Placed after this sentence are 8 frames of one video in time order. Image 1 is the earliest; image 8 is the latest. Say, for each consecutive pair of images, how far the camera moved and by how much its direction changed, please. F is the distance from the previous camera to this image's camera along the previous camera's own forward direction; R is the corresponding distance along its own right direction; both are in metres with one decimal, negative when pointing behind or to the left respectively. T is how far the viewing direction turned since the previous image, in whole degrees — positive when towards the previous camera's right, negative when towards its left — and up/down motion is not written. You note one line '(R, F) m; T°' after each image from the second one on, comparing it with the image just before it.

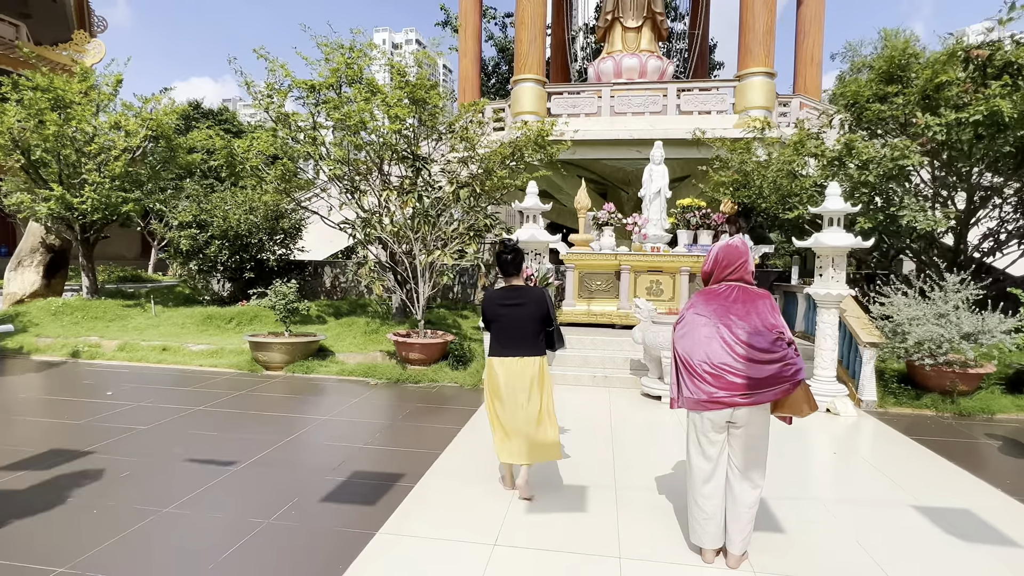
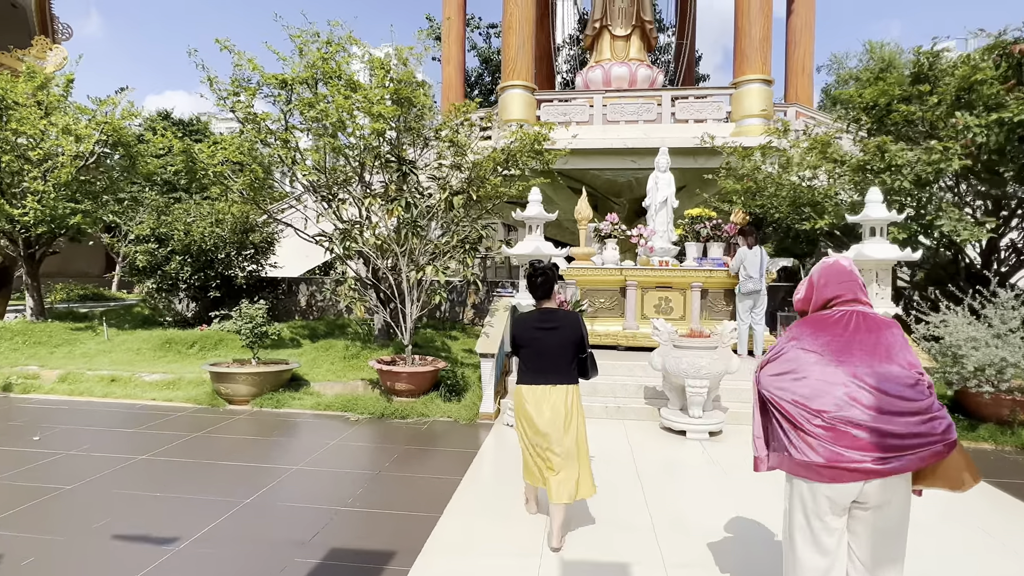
(-0.2, +0.8) m; +2°
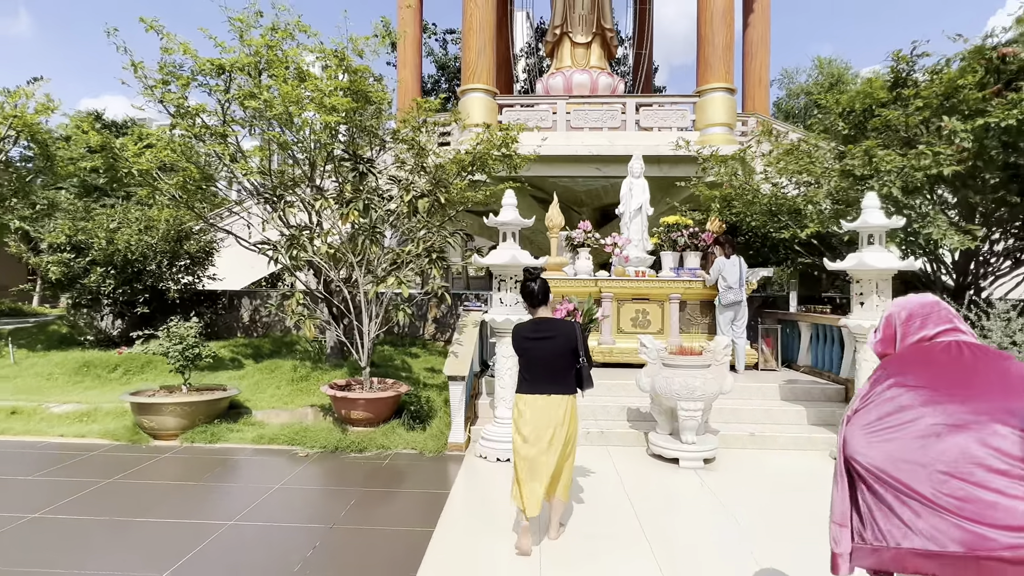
(-0.2, +0.6) m; +5°
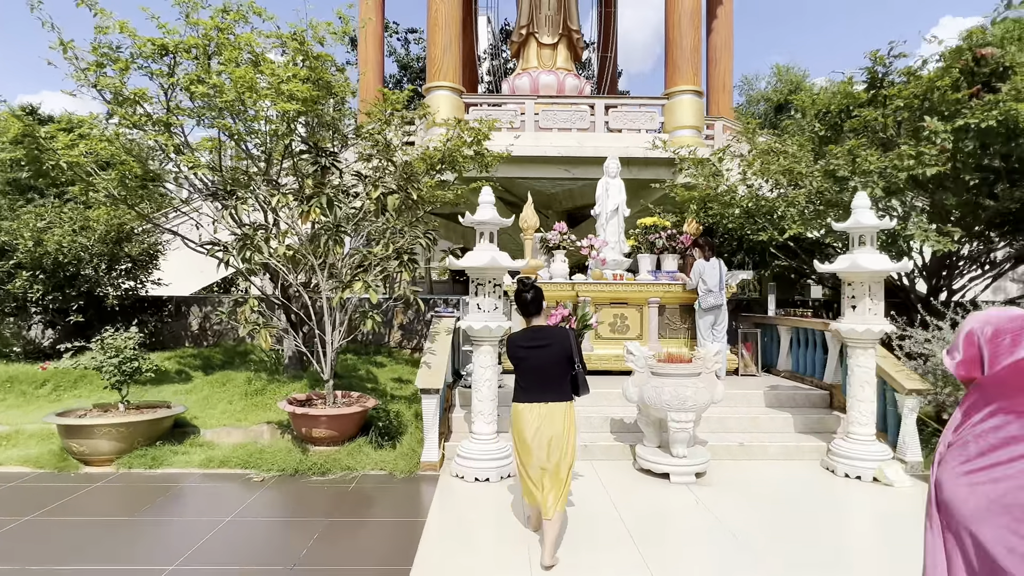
(-0.1, +0.4) m; +4°
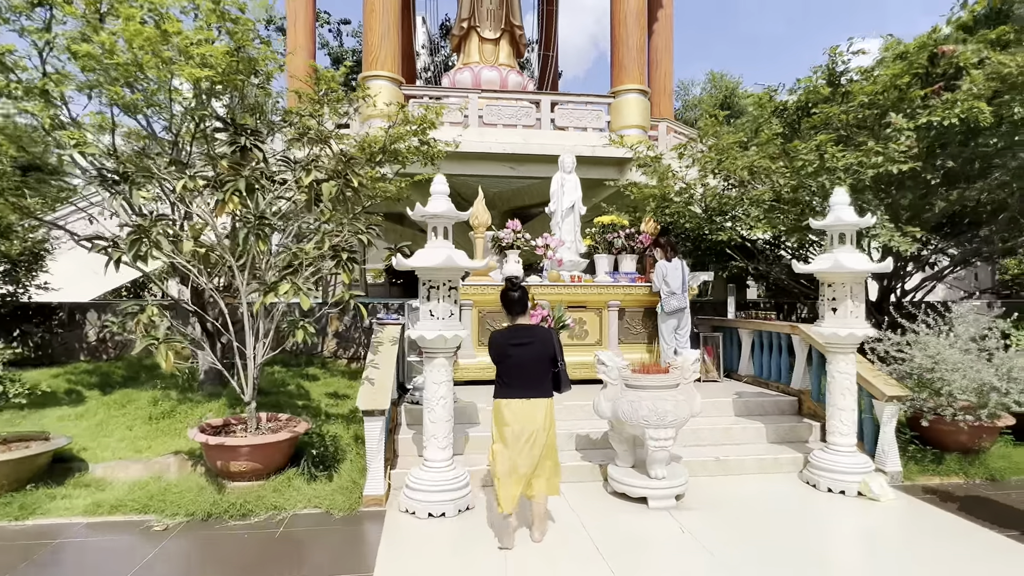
(-0.2, +0.6) m; +6°
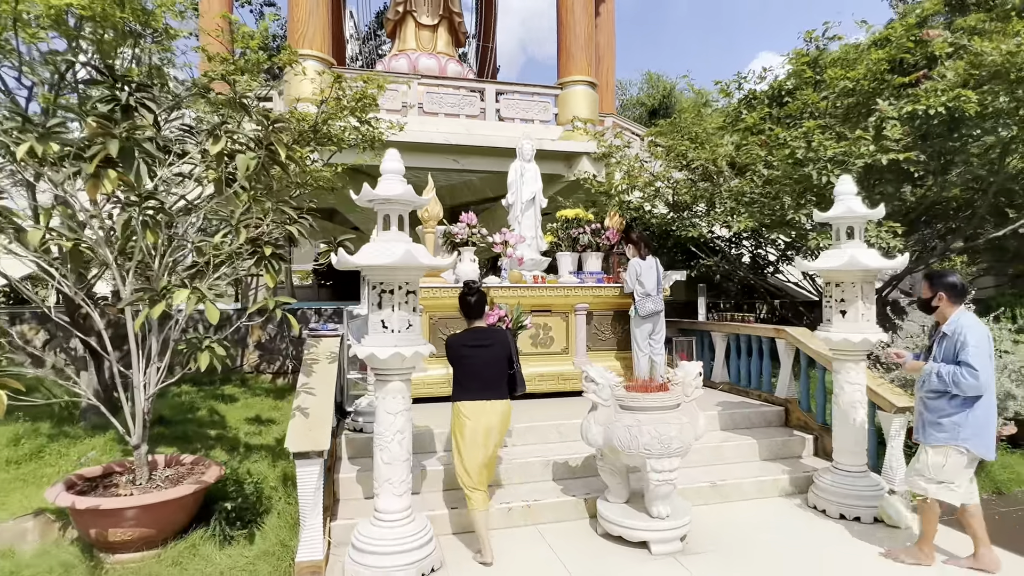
(-0.2, +0.8) m; +7°
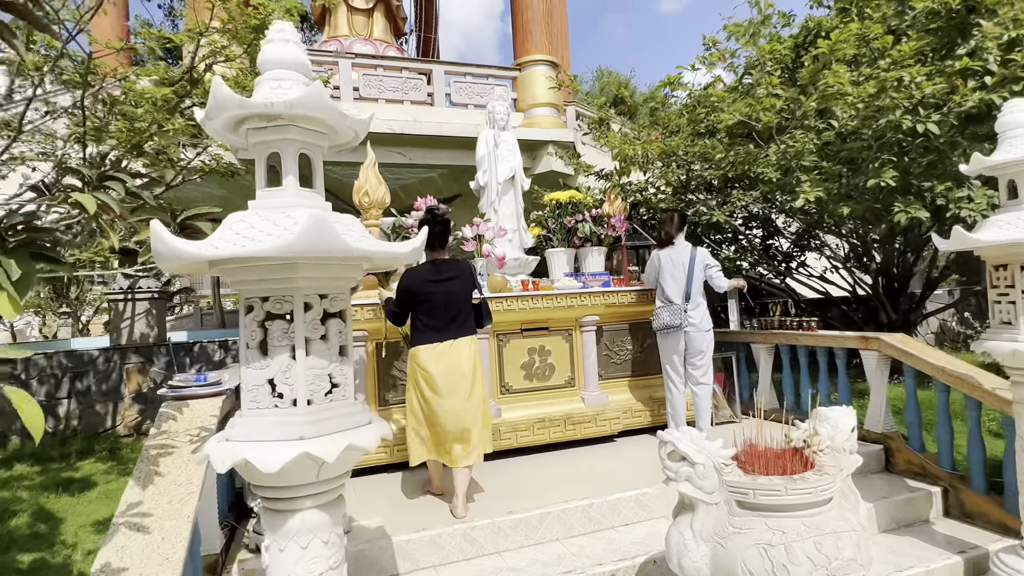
(-0.2, +1.7) m; +5°
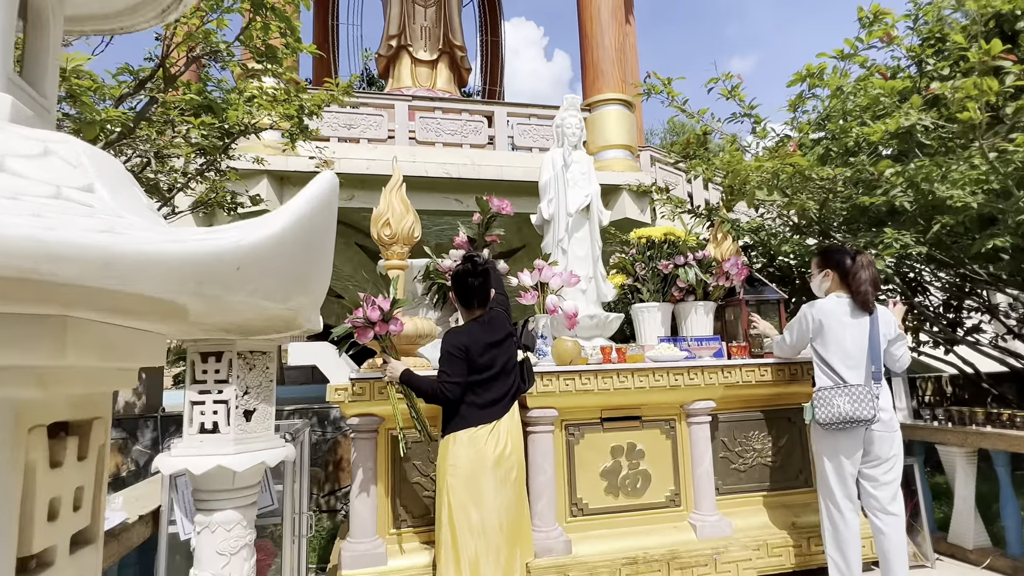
(-0.1, +1.3) m; -6°
